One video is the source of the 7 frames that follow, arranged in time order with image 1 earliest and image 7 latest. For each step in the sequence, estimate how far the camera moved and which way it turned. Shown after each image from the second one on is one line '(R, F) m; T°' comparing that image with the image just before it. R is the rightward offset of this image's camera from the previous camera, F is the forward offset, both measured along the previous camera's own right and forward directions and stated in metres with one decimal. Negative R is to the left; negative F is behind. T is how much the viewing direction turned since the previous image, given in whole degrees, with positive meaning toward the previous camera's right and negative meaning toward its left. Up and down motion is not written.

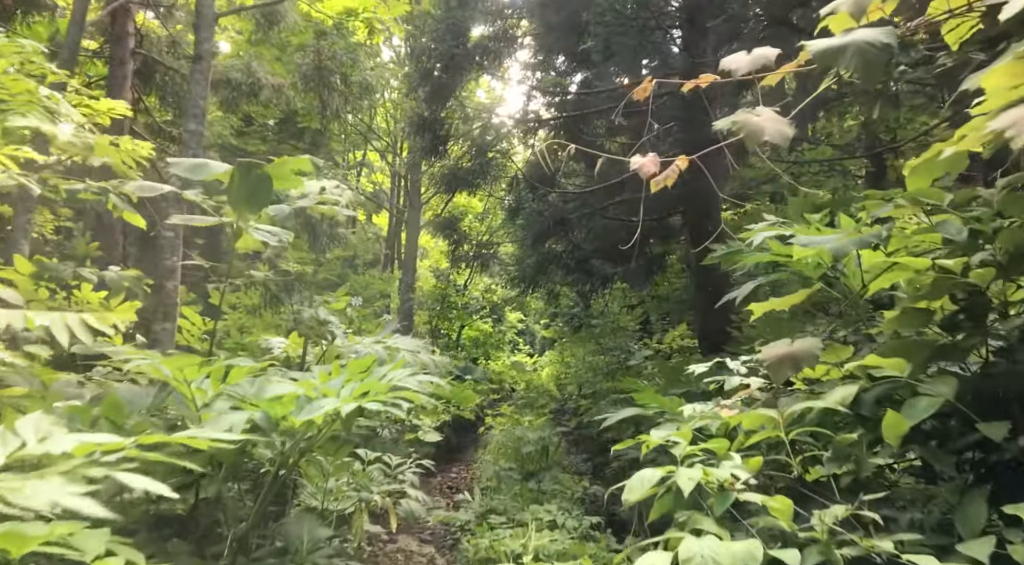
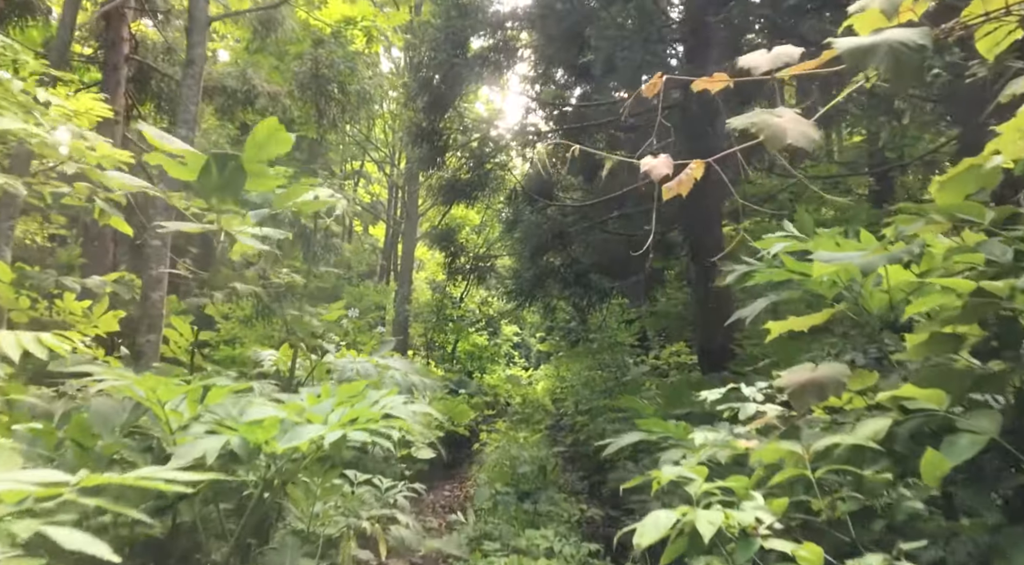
(0.0, +0.1) m; 0°
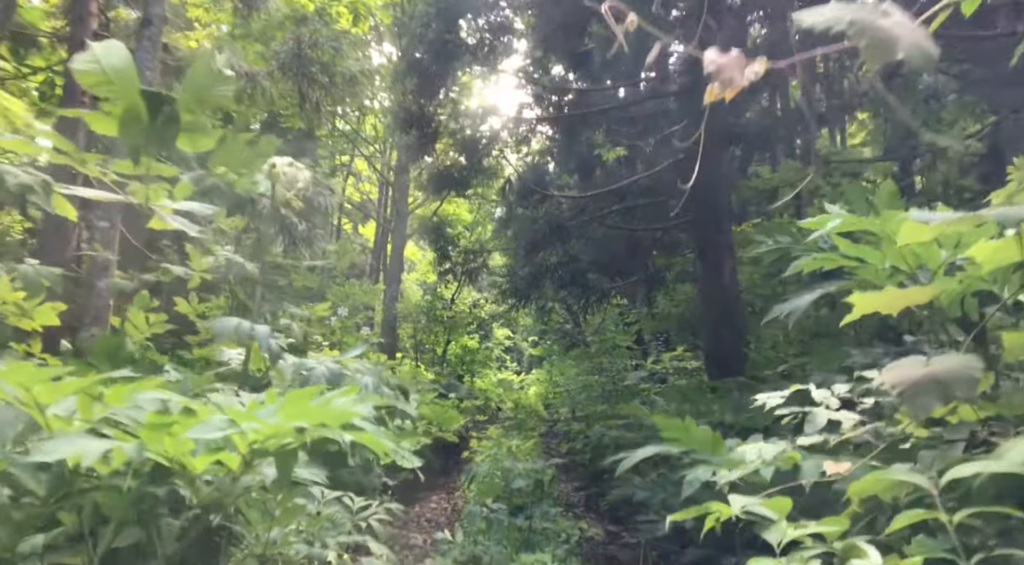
(0.0, +0.4) m; +1°
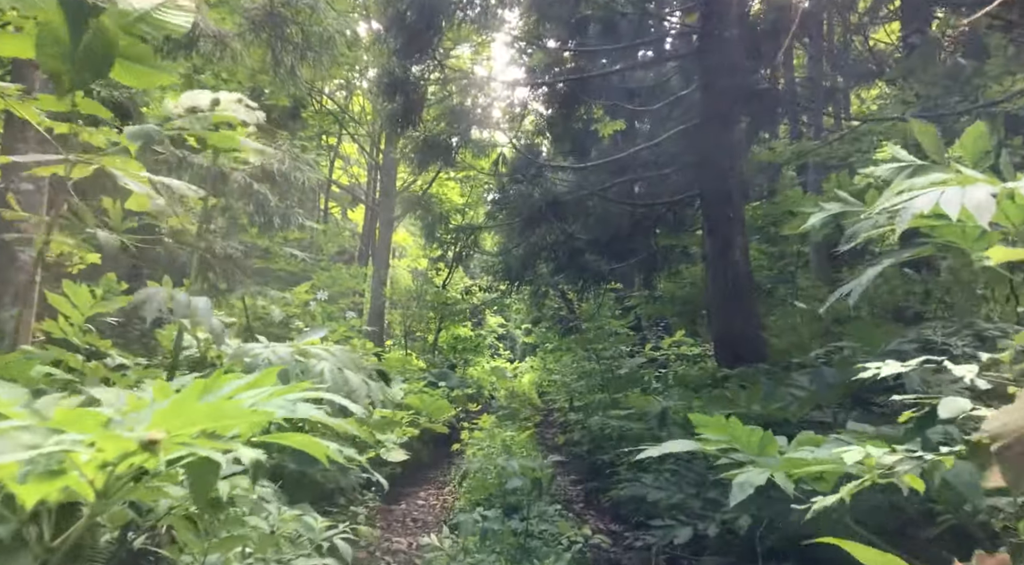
(0.0, +0.5) m; +1°
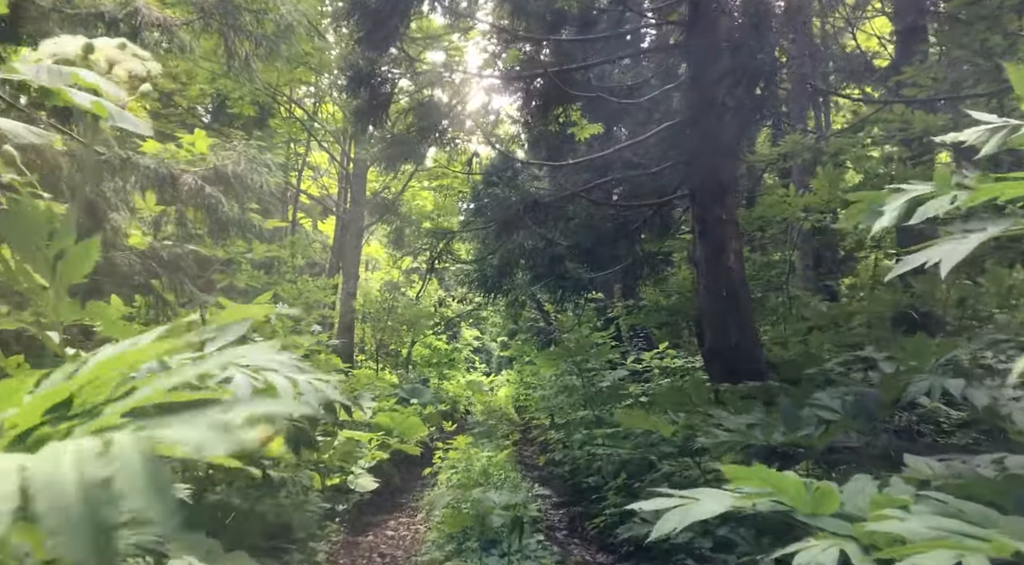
(0.0, +0.4) m; +2°
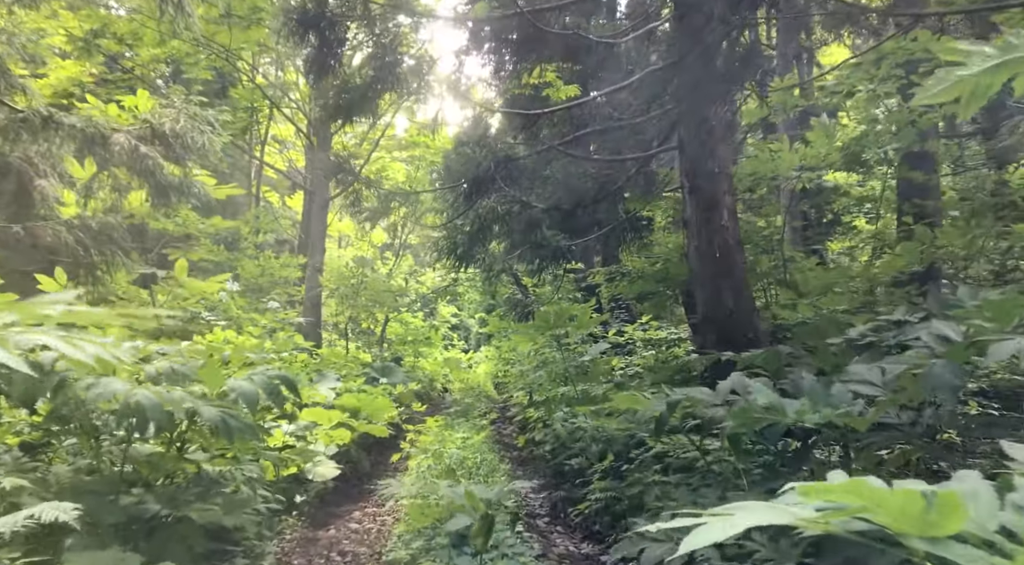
(0.0, +0.5) m; +2°
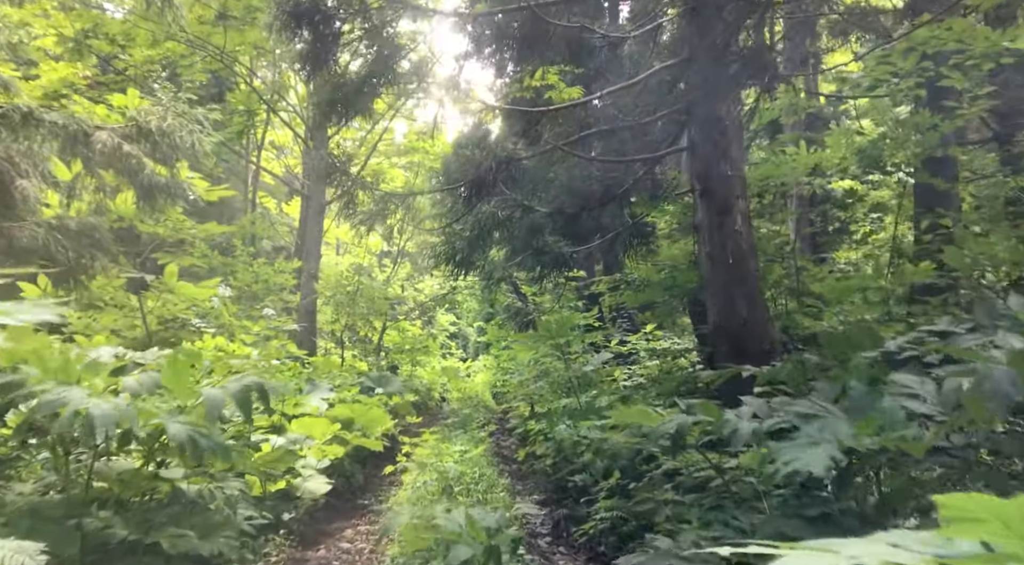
(0.0, +0.2) m; 0°
